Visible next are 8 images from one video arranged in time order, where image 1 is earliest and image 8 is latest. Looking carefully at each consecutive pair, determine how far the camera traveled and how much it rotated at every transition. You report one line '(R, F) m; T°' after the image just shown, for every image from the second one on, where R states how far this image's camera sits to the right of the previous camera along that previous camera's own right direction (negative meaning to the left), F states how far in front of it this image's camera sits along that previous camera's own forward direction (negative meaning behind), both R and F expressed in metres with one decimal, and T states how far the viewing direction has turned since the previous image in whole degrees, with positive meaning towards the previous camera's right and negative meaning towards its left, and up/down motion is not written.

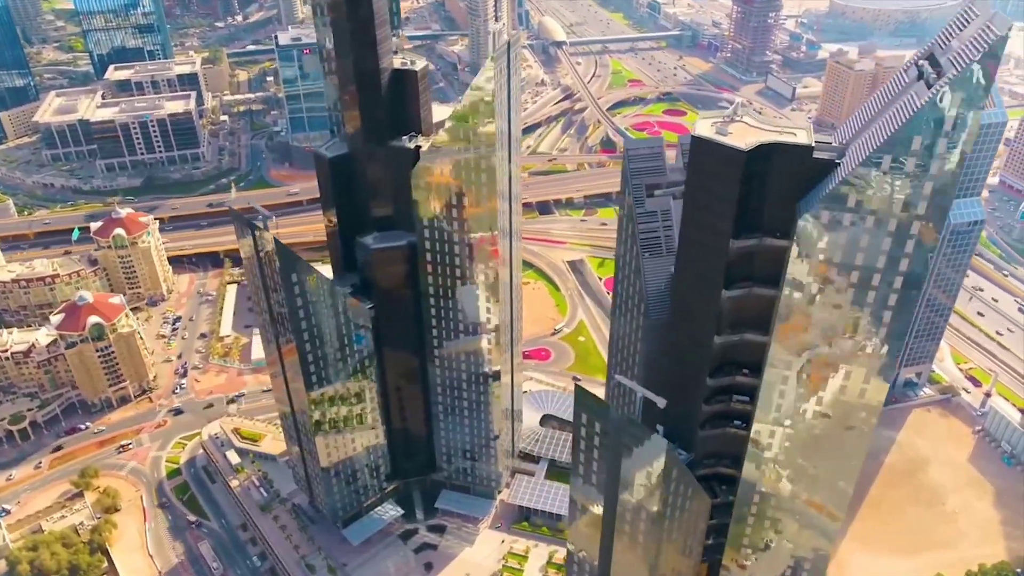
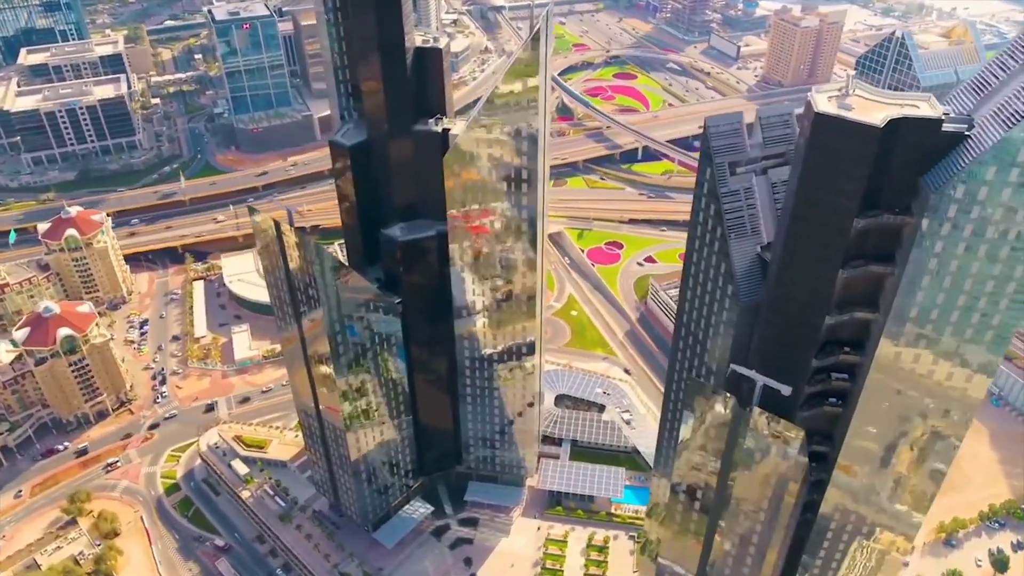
(-24.4, +7.9) m; +6°
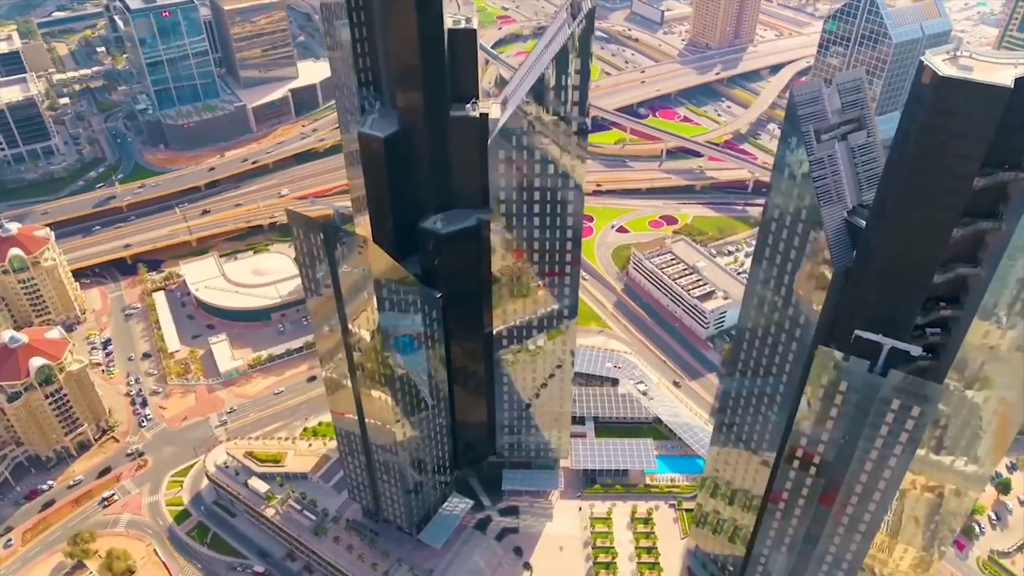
(-29.3, +5.6) m; +7°
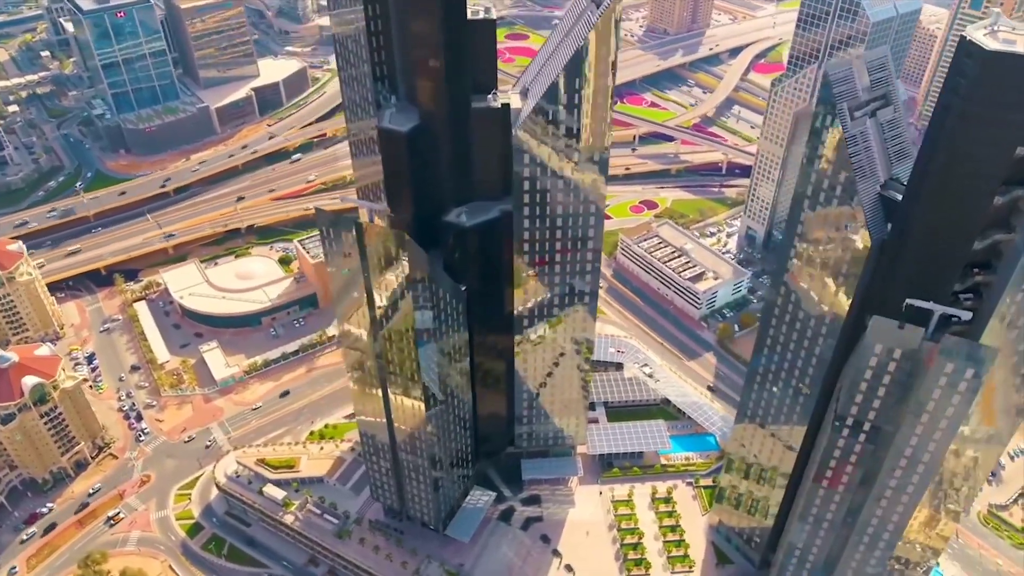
(-16.1, +0.4) m; +4°
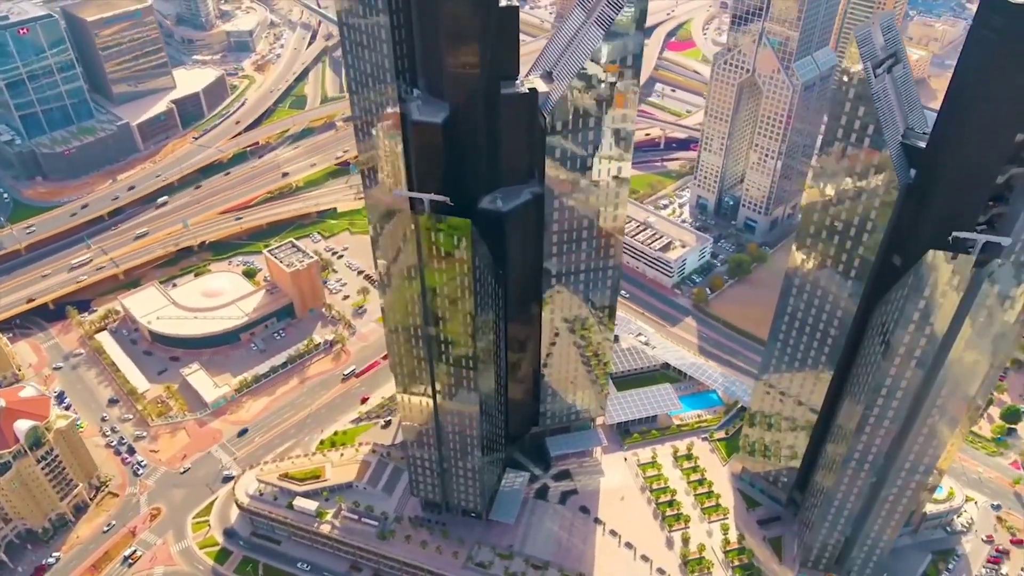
(-30.2, -1.6) m; +8°
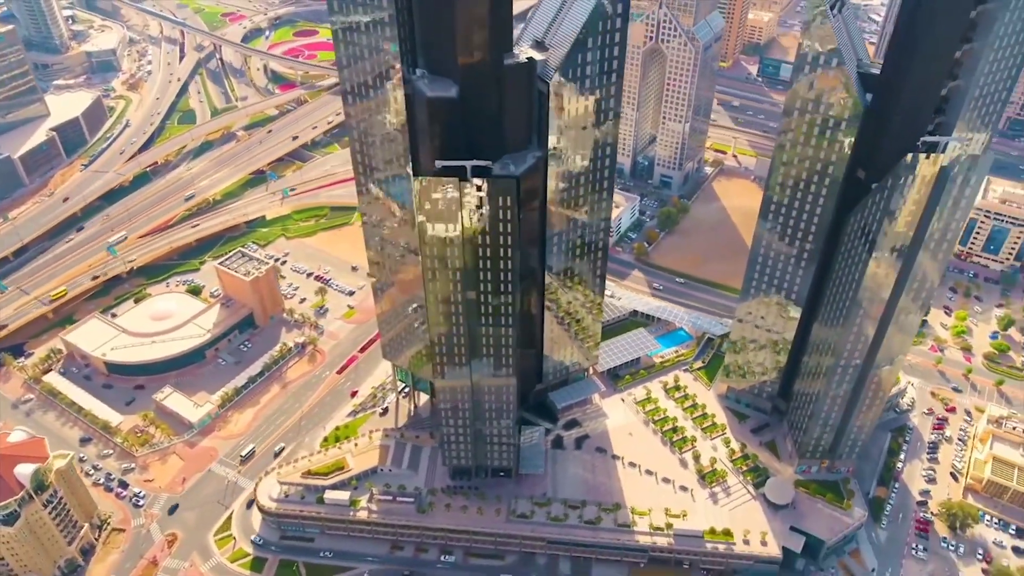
(-36.7, -7.1) m; +11°
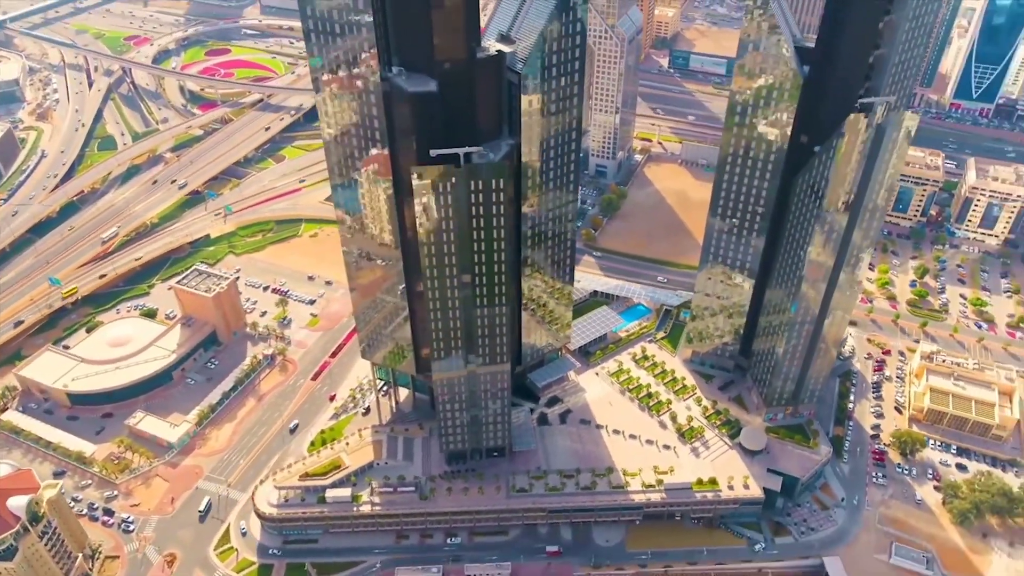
(-18.2, -7.6) m; +7°
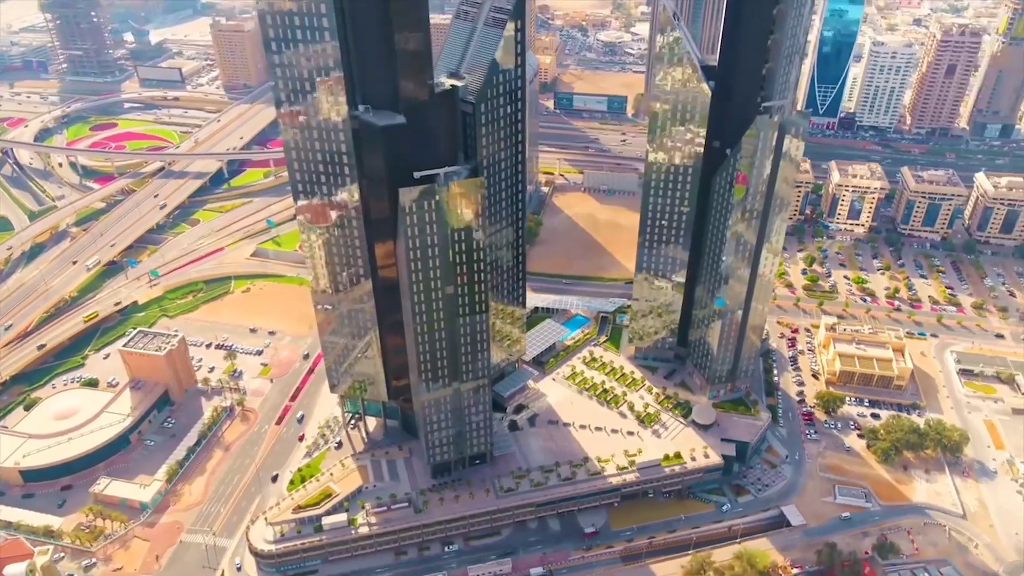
(-24.6, -14.5) m; +9°
